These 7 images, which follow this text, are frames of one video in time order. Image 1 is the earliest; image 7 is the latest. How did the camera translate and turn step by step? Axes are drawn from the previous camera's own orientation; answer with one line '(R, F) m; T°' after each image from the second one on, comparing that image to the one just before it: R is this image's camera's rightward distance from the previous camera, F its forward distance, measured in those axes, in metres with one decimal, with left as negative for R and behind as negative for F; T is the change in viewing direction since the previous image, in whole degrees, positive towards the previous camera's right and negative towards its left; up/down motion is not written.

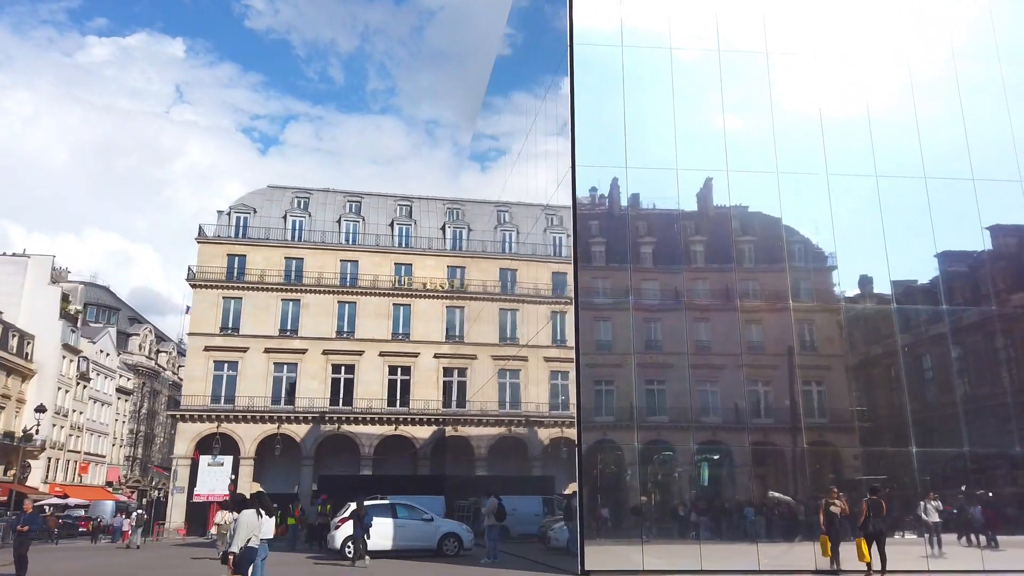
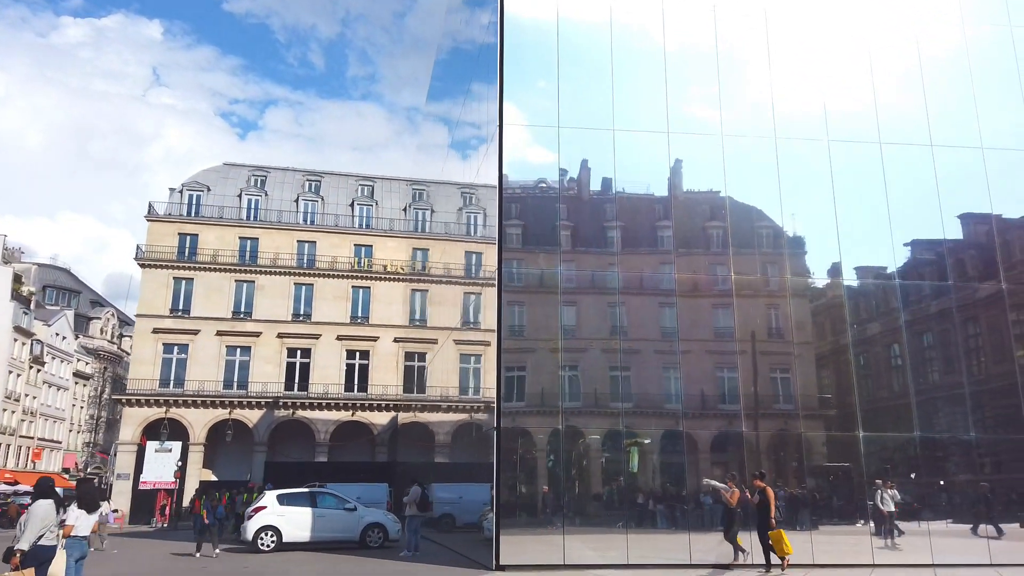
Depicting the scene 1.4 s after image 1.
(+0.8, +0.9) m; +1°
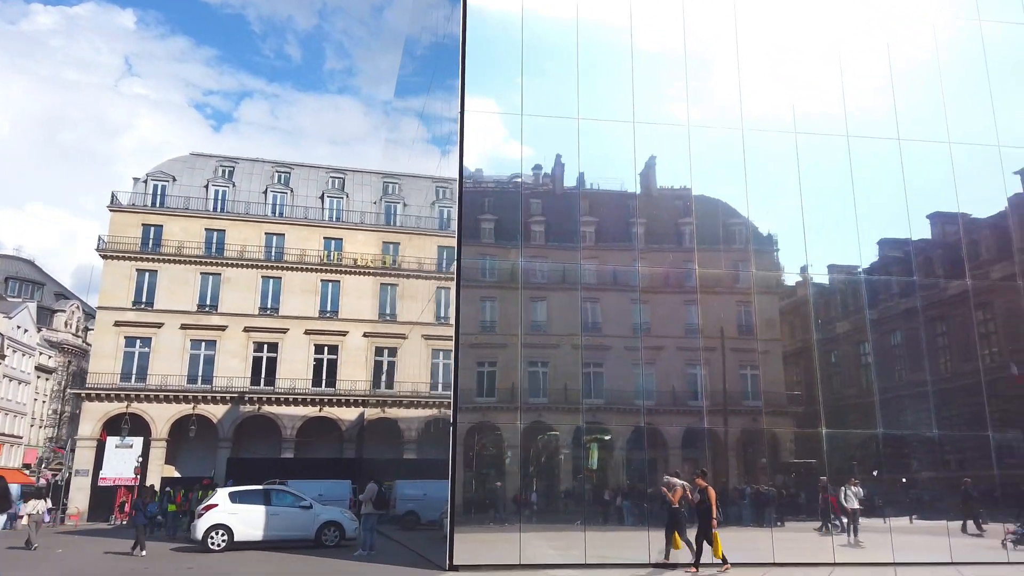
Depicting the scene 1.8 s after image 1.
(+0.2, +0.3) m; +2°
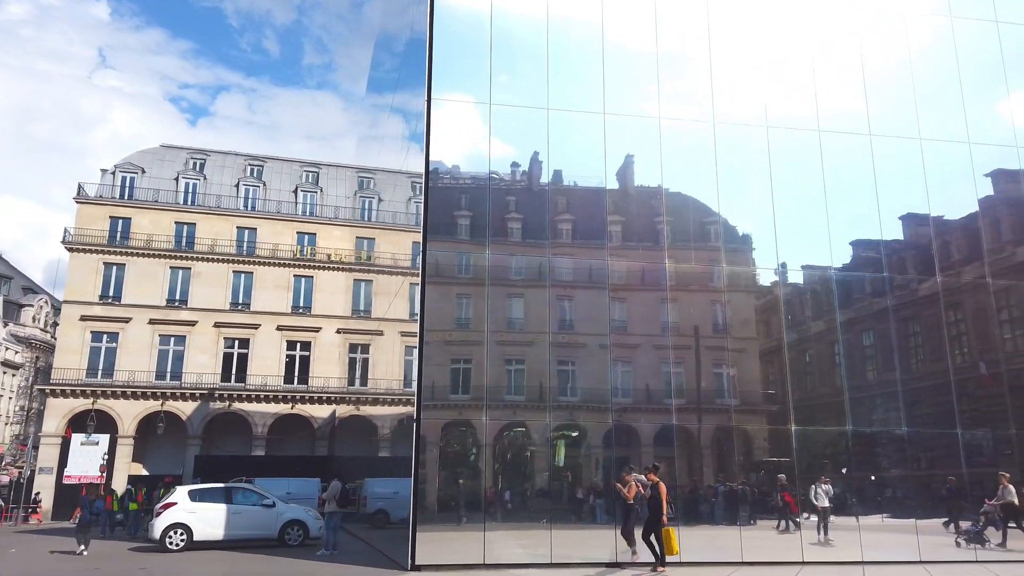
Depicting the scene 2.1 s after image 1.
(+0.1, +0.2) m; +2°
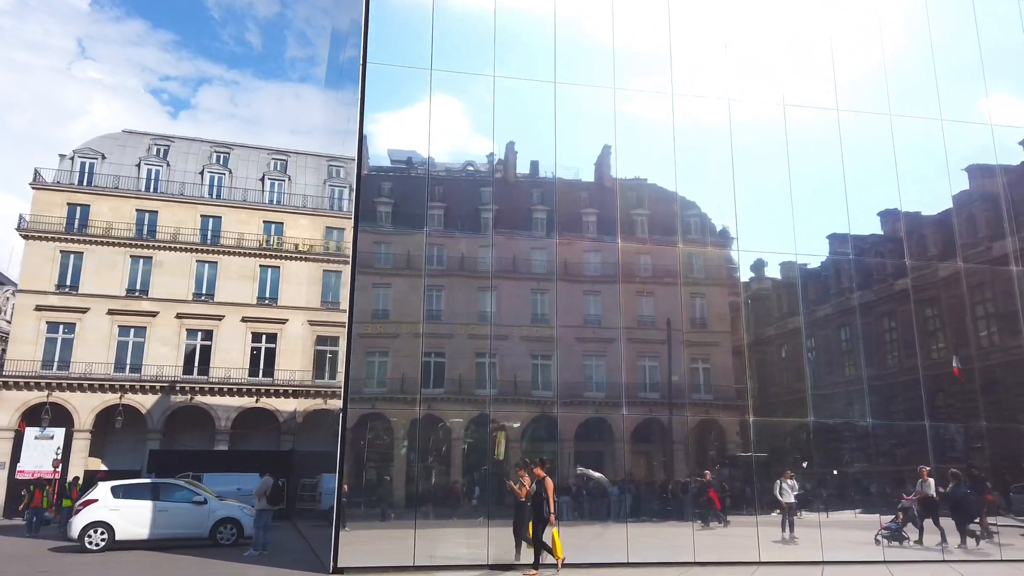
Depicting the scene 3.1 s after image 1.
(+0.5, +0.6) m; +1°
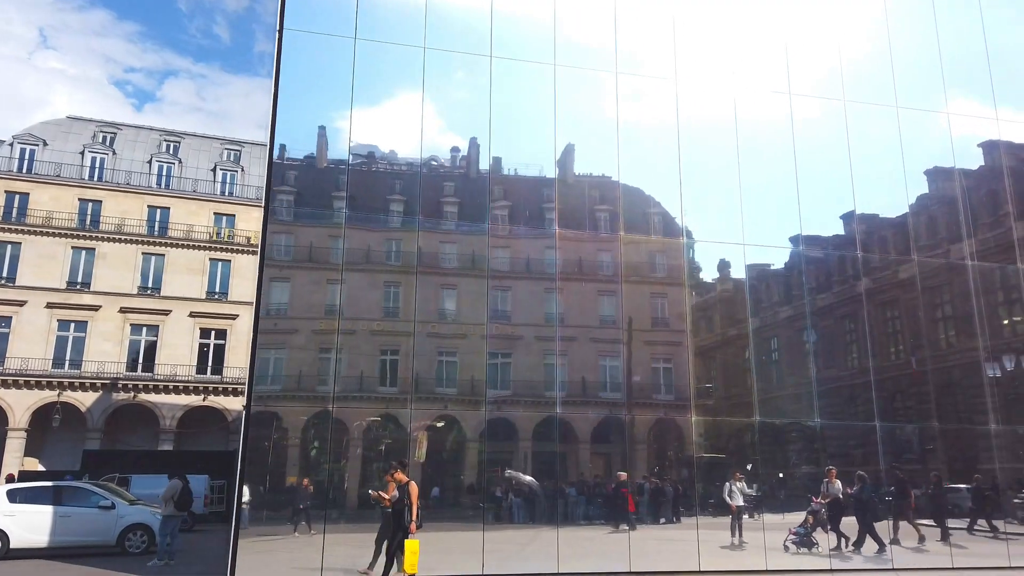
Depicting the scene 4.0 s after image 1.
(+0.4, +0.6) m; +2°
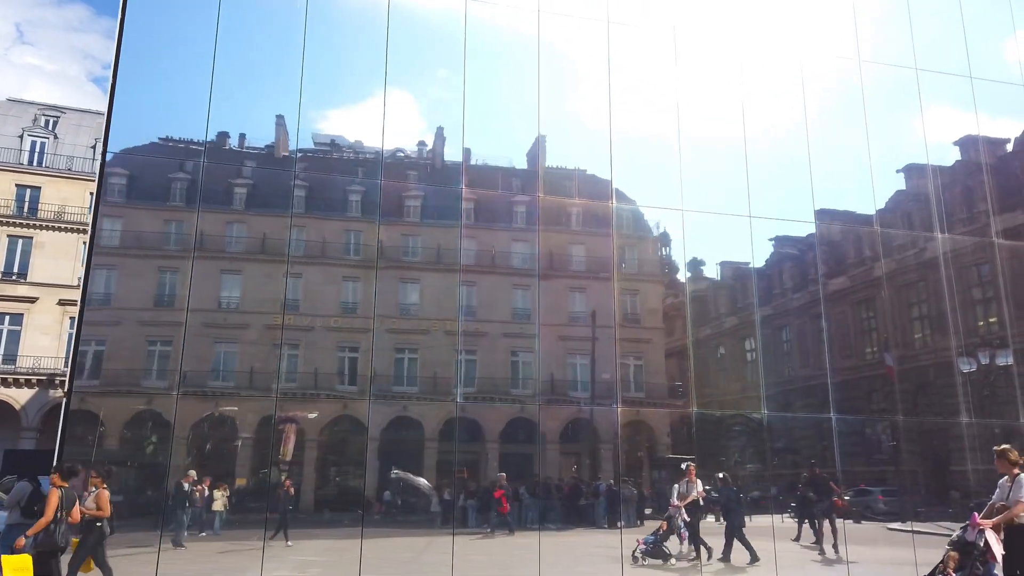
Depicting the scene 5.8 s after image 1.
(+0.8, +1.1) m; +1°
